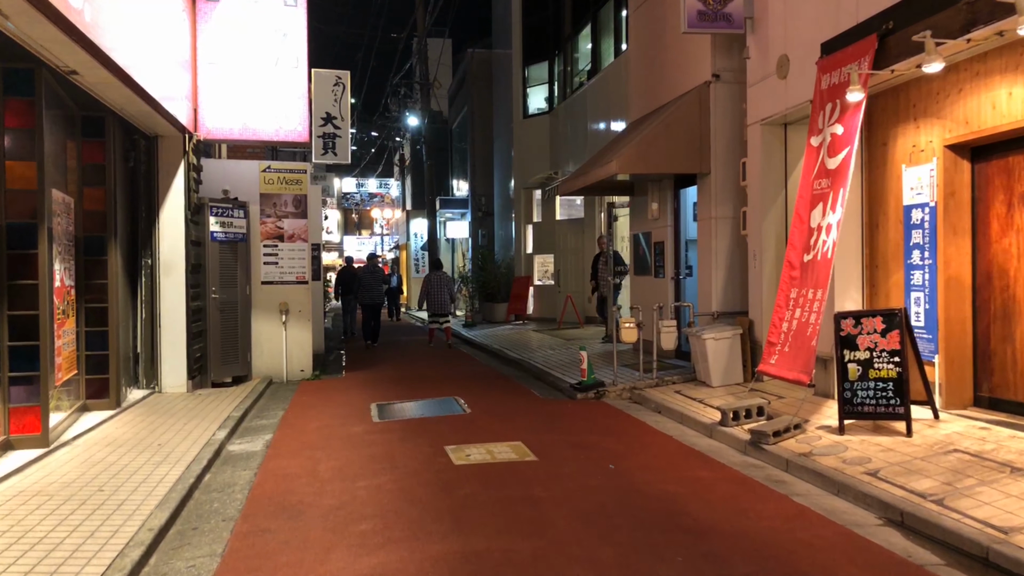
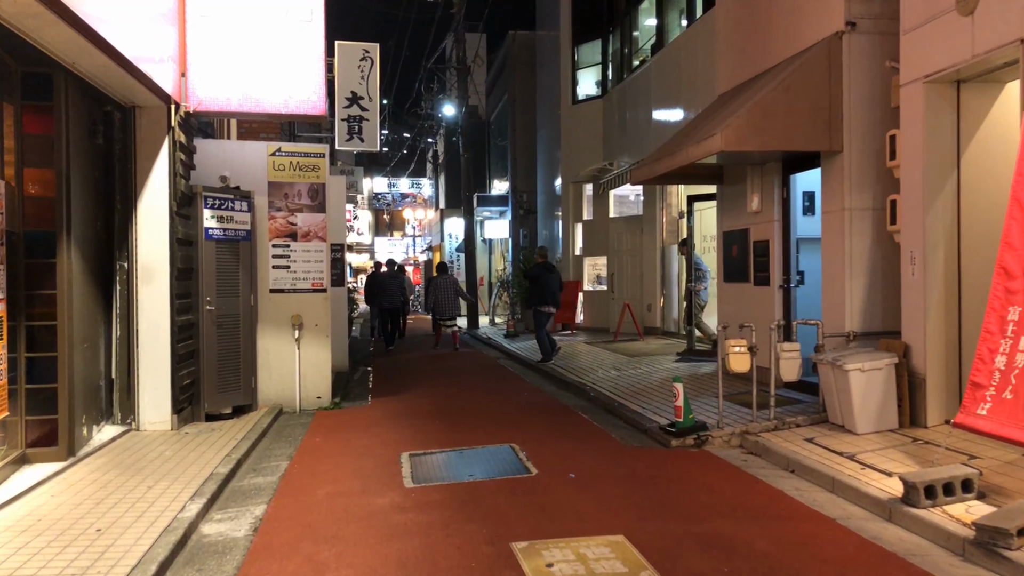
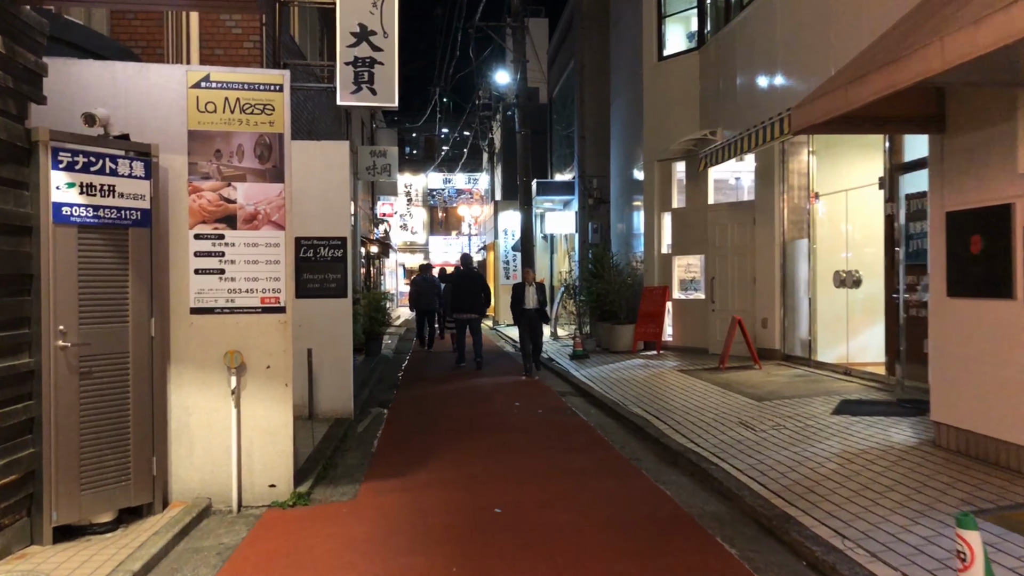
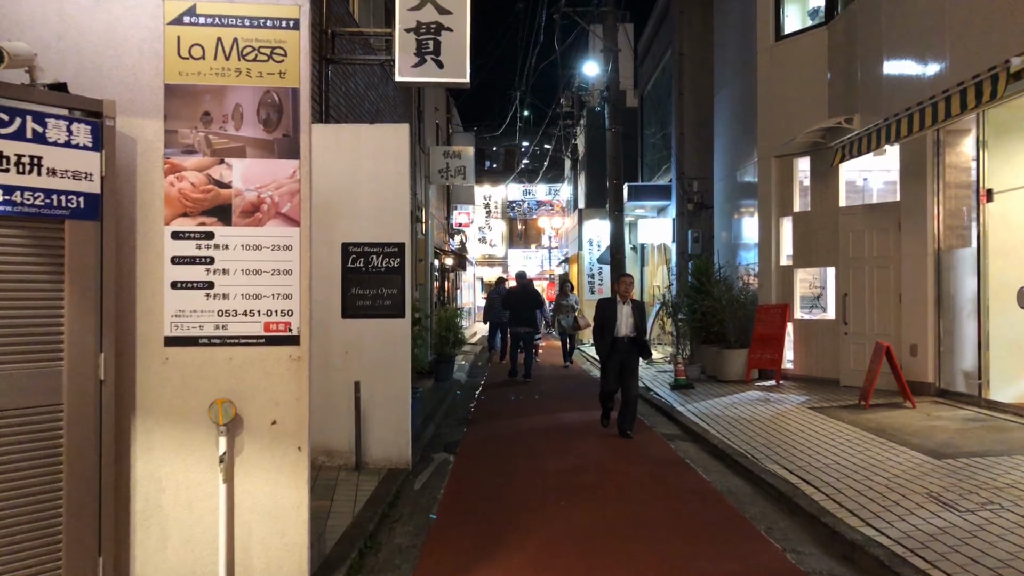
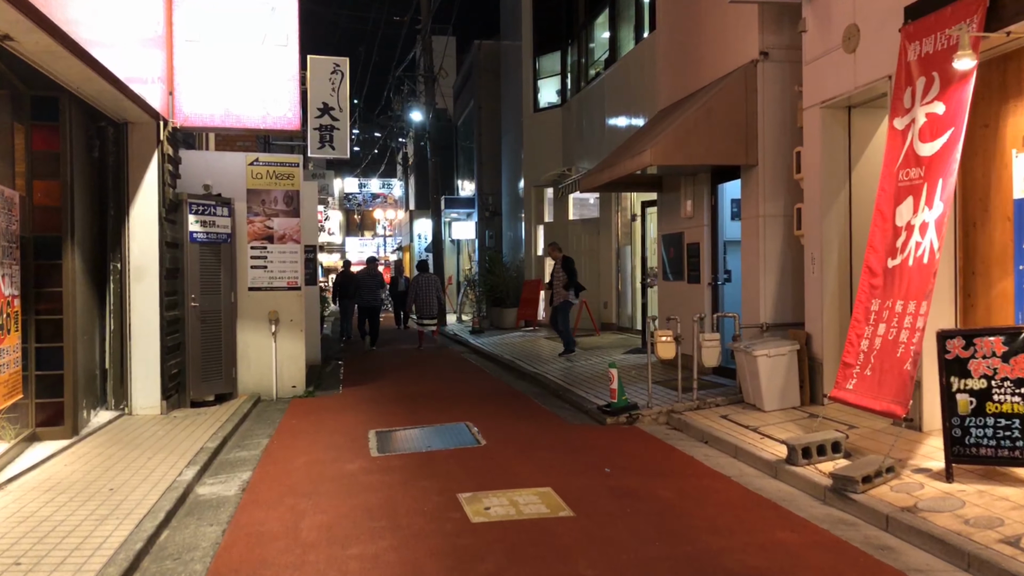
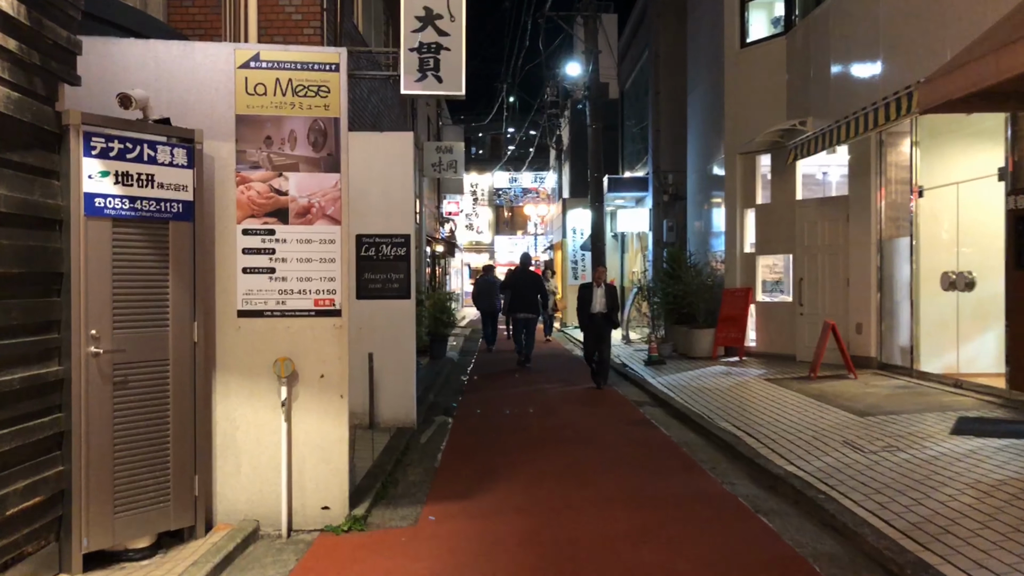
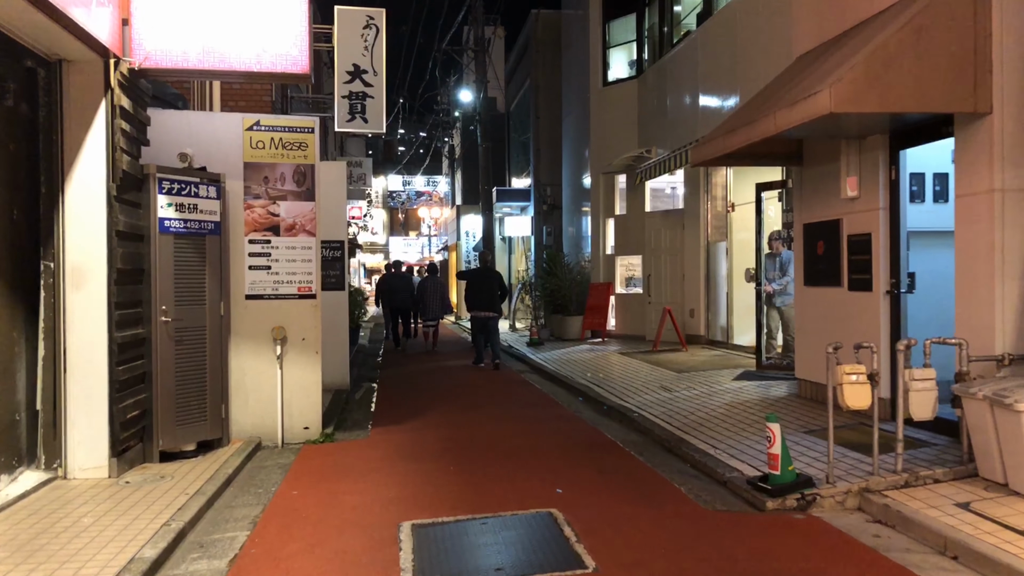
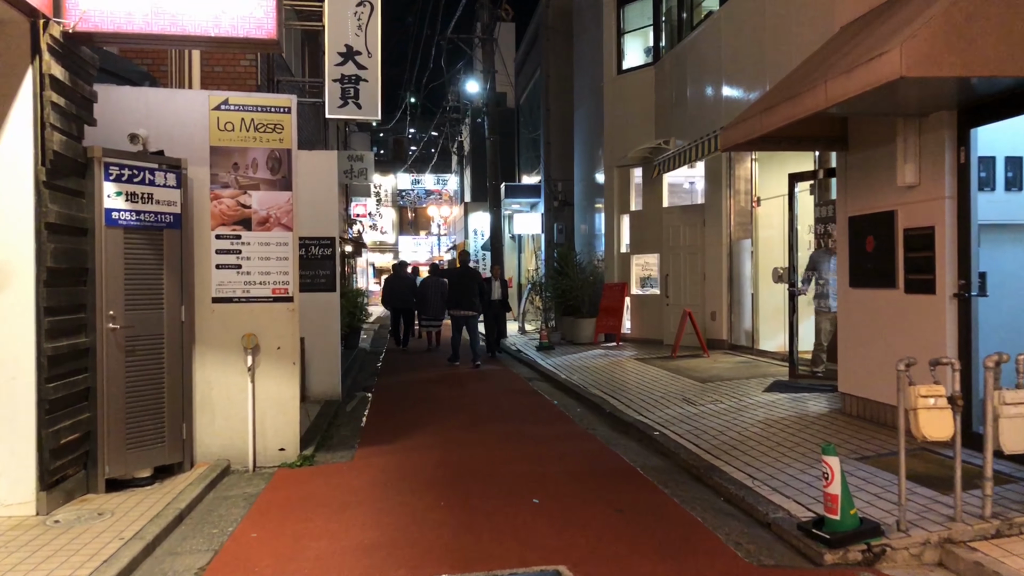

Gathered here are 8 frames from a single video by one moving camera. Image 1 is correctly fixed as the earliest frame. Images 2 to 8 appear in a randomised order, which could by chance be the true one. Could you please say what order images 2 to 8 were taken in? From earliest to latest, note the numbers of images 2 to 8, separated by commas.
5, 2, 7, 8, 3, 6, 4
